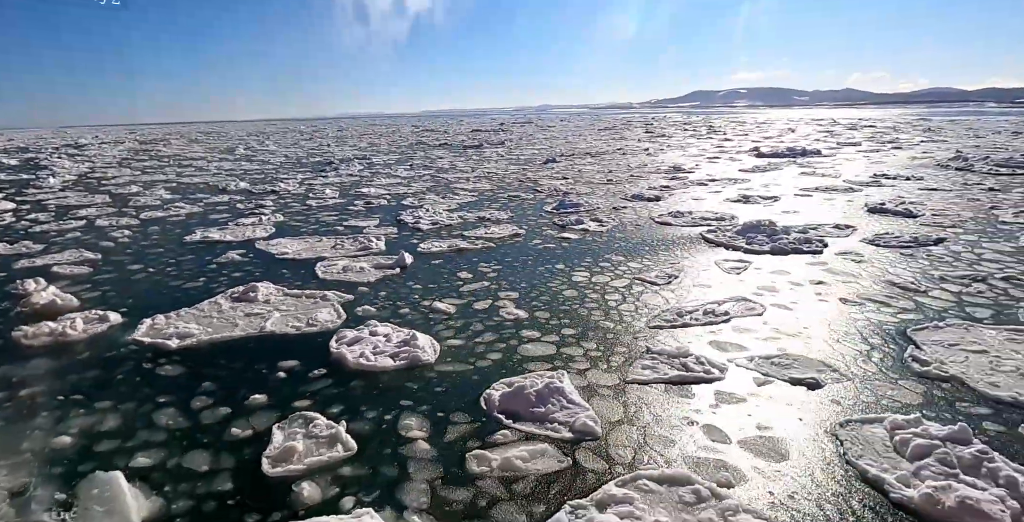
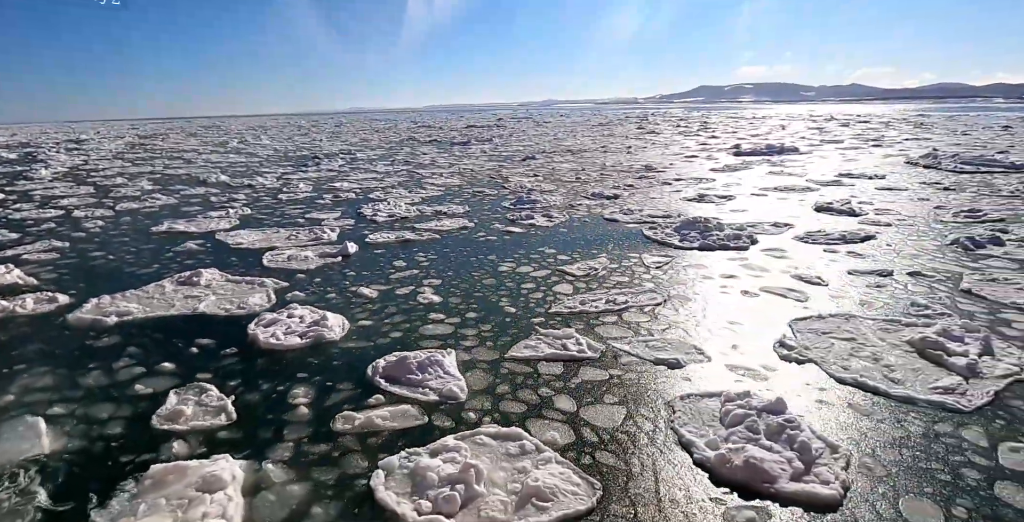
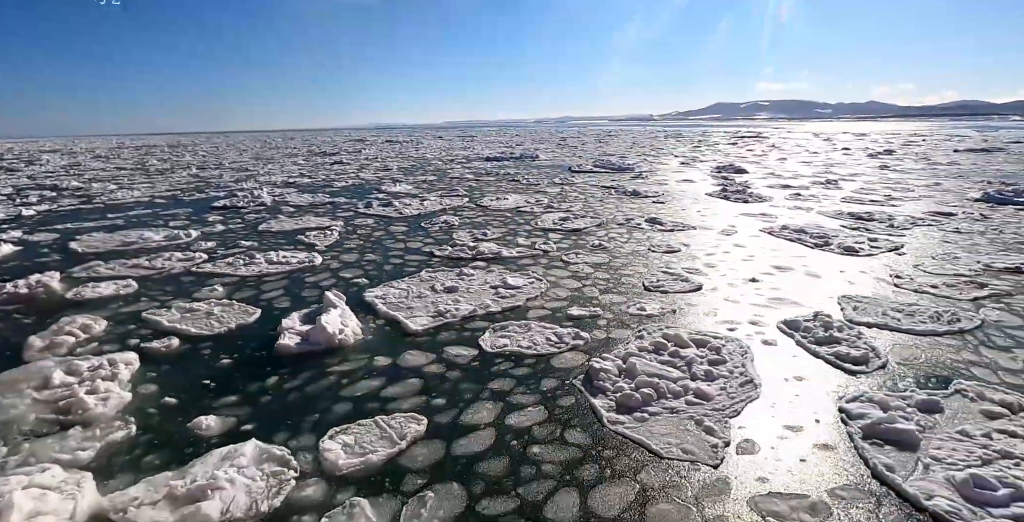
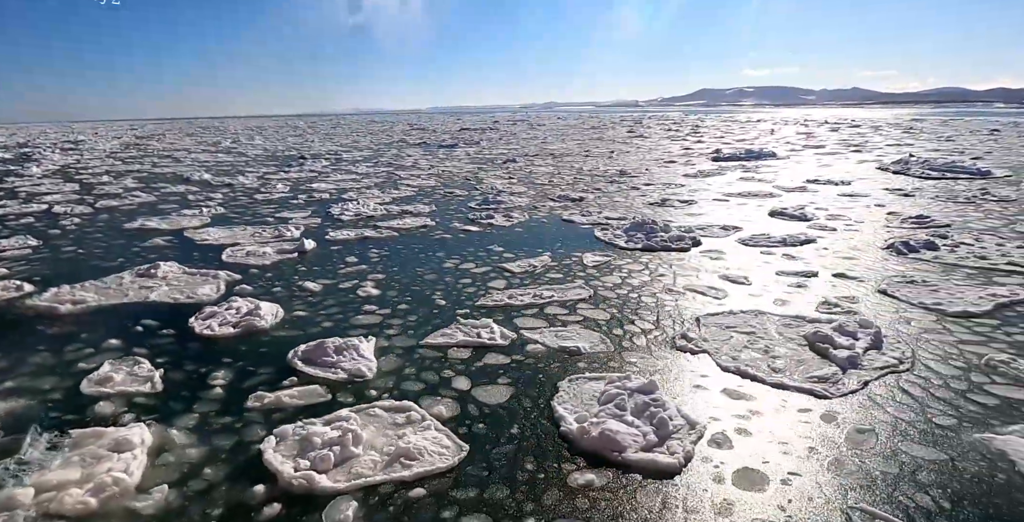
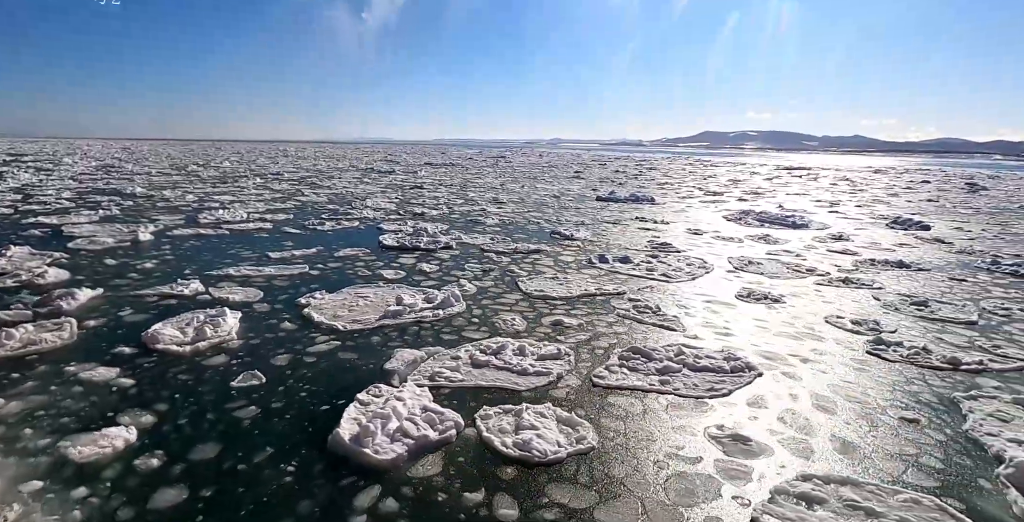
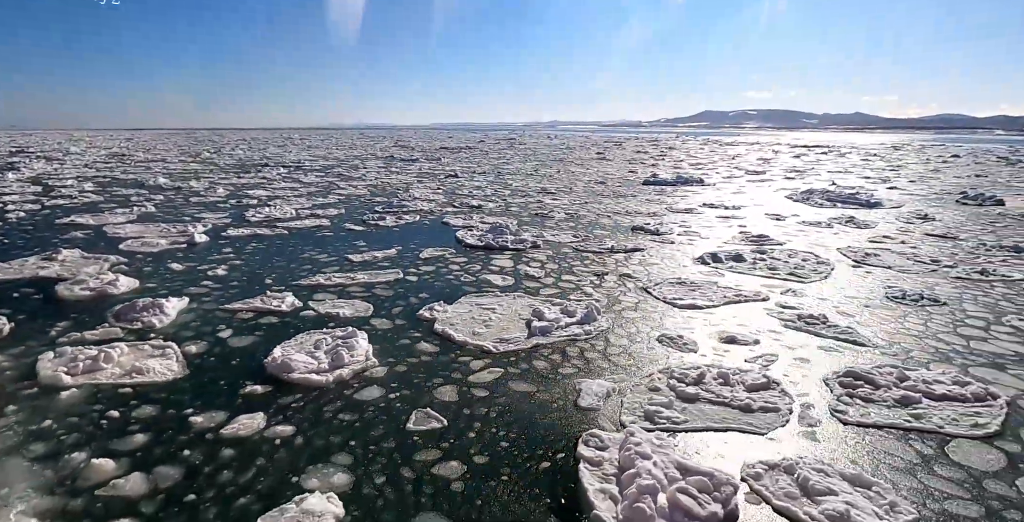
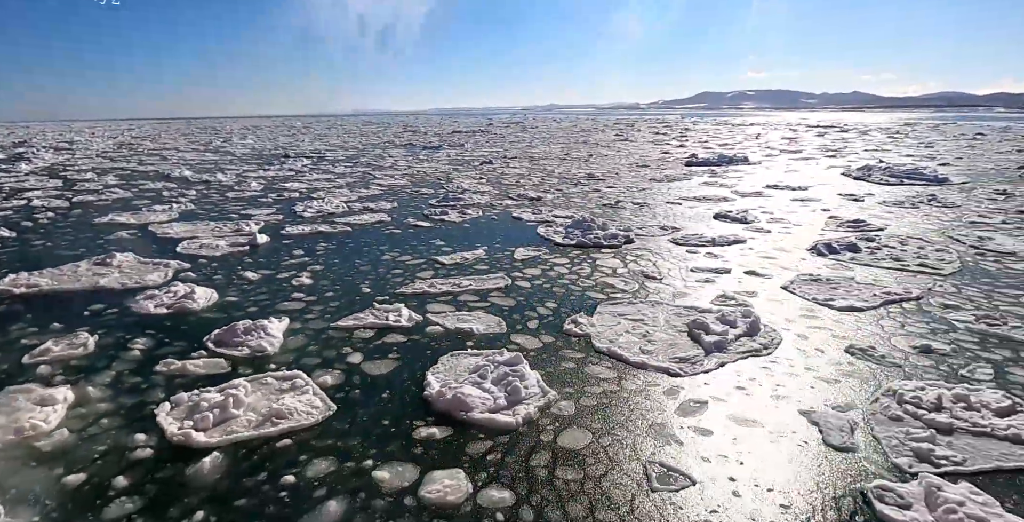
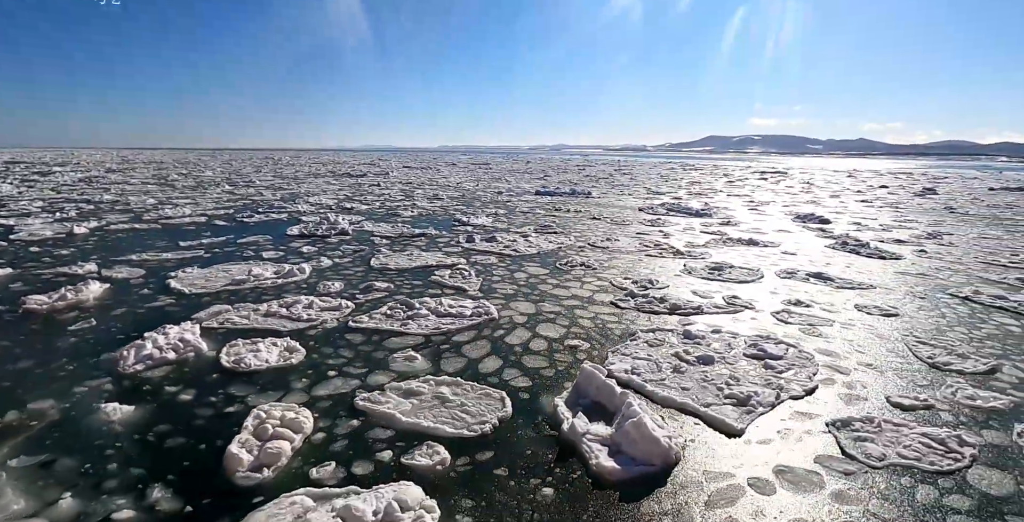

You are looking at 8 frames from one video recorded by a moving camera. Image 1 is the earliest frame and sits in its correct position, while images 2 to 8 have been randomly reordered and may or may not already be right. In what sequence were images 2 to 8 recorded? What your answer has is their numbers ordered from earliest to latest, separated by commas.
2, 4, 7, 6, 5, 8, 3
